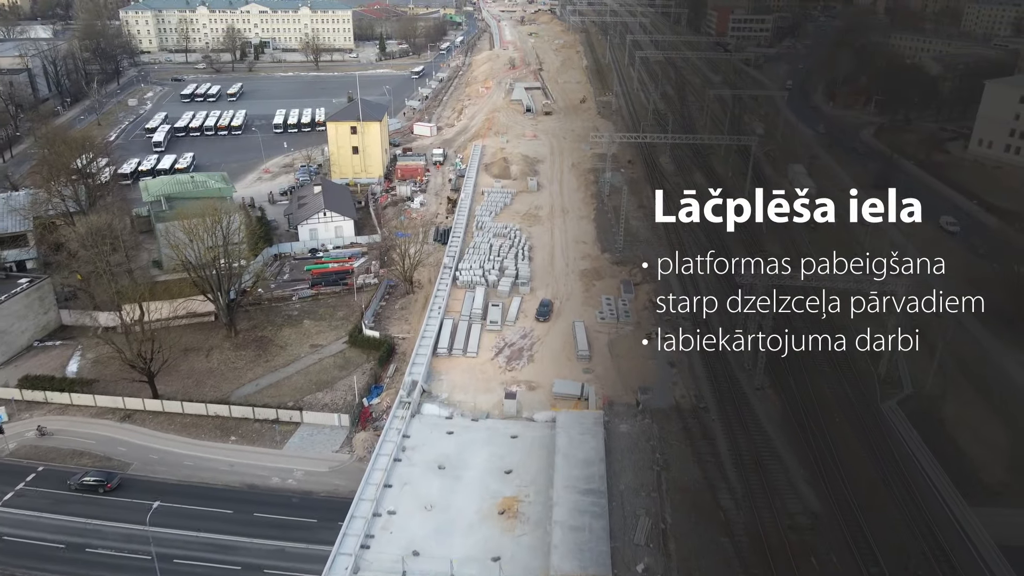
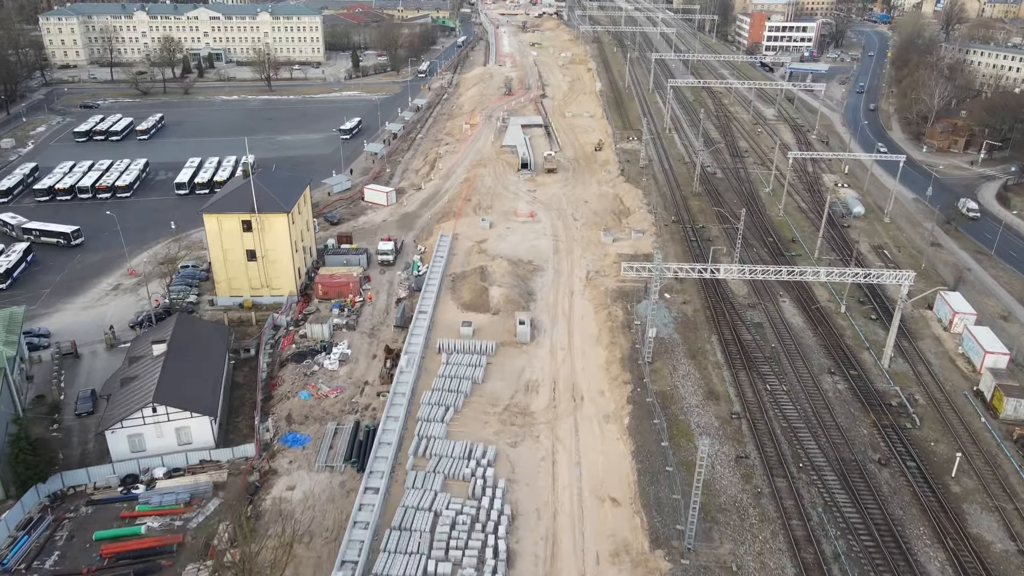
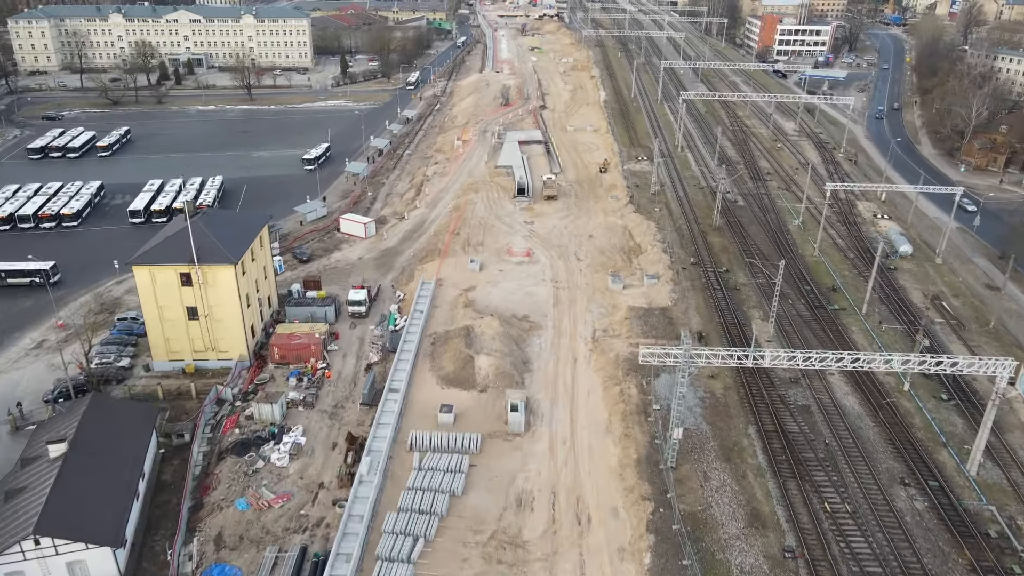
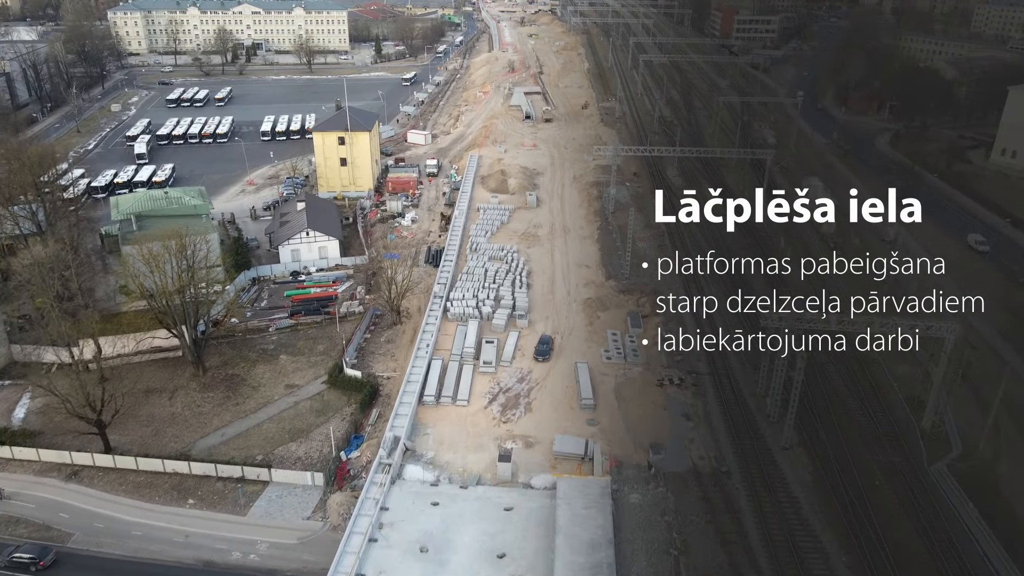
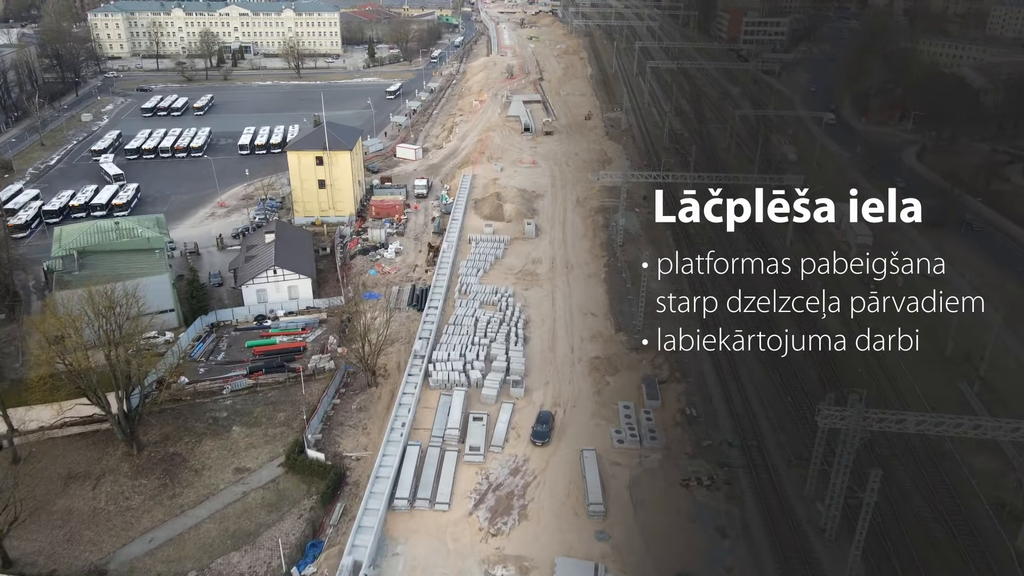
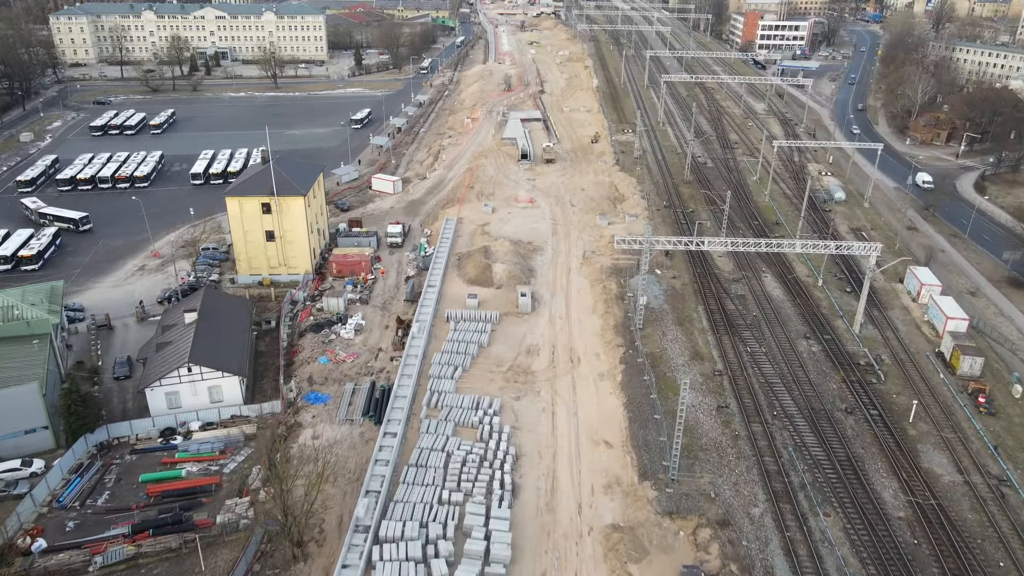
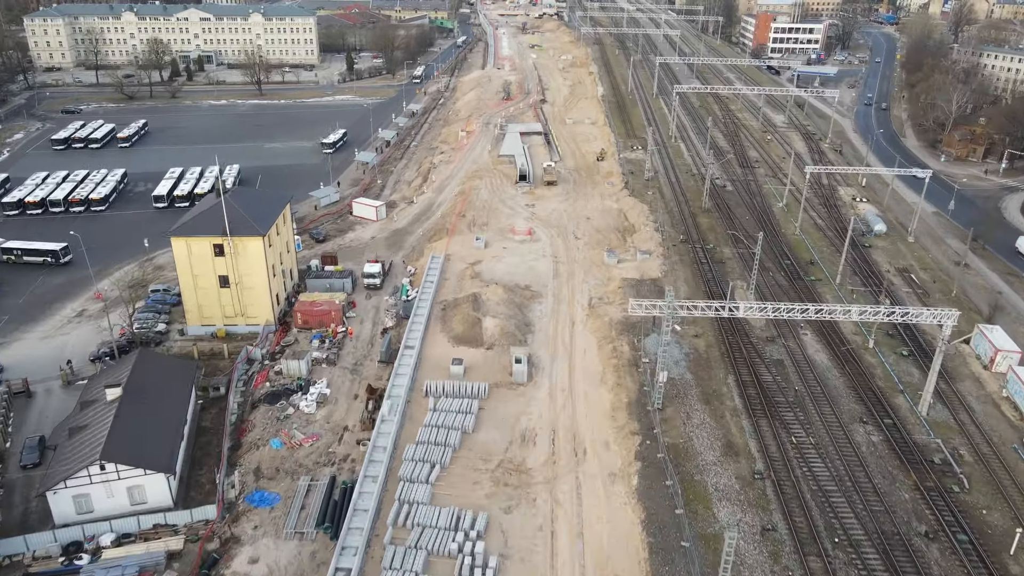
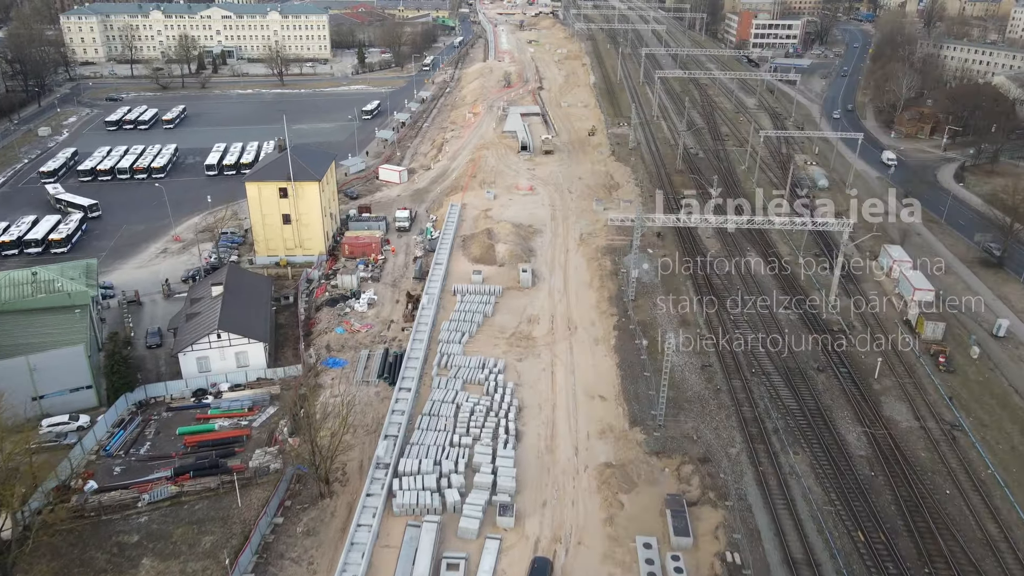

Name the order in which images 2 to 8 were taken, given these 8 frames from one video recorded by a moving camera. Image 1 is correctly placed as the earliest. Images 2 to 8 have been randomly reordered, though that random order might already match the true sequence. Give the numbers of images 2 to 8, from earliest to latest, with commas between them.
4, 5, 8, 6, 2, 7, 3
